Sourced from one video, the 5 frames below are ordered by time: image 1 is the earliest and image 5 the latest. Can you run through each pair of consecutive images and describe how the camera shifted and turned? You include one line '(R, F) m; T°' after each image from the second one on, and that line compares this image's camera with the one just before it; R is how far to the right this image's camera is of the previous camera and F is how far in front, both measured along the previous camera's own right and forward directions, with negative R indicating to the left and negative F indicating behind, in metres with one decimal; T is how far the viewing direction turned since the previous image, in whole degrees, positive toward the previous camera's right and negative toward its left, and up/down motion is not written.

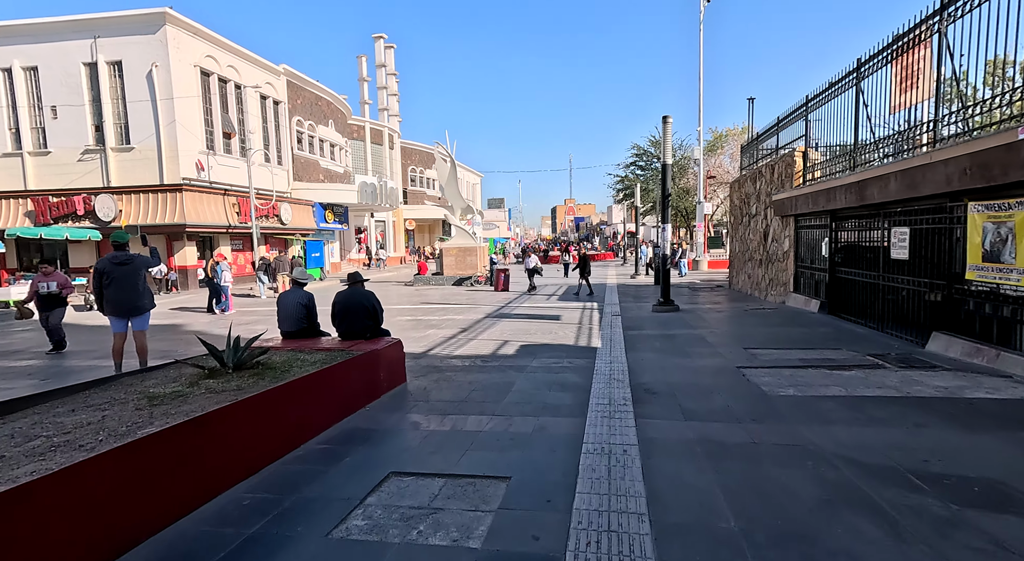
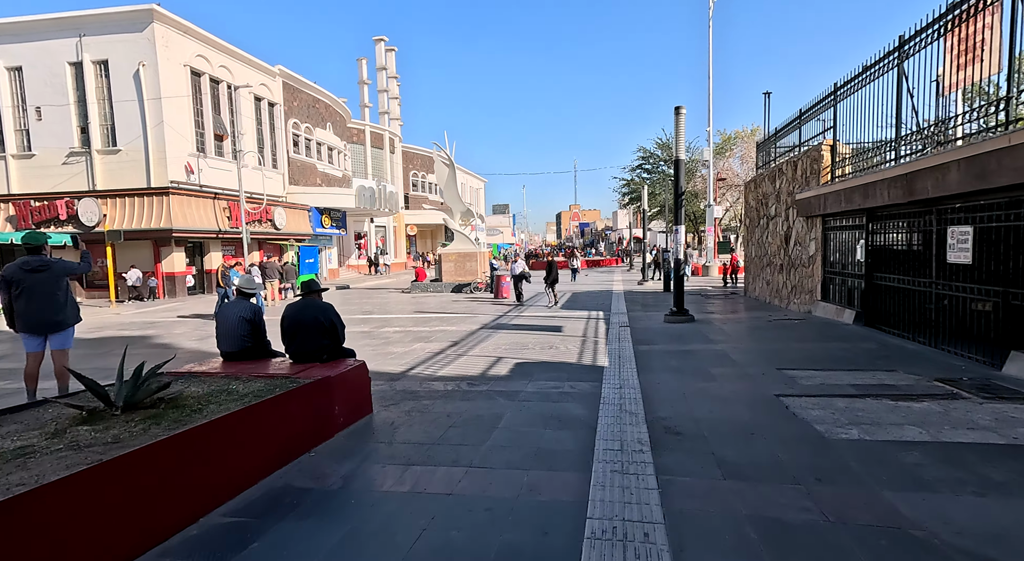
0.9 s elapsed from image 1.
(+0.2, +1.1) m; -1°
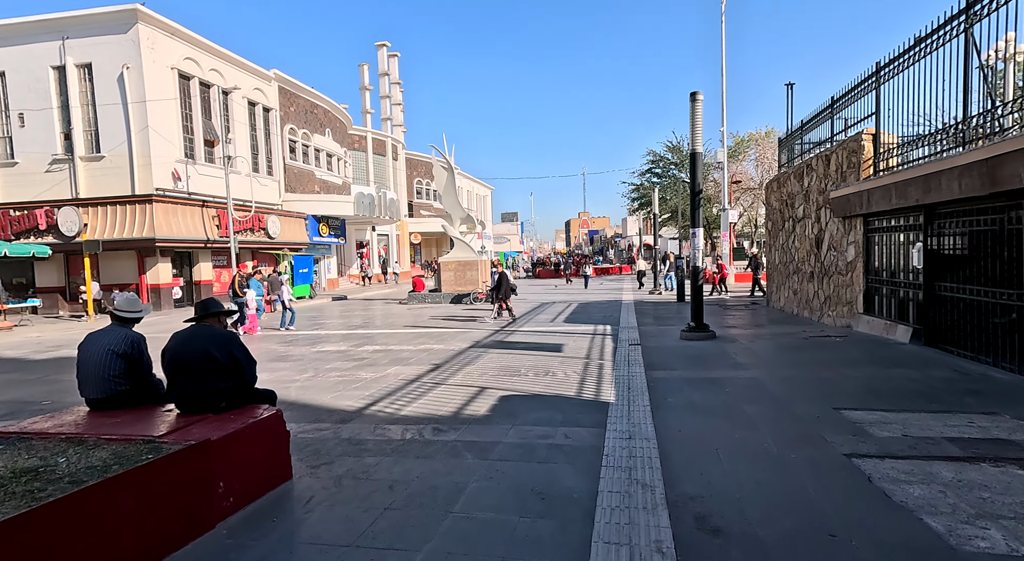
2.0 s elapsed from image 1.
(+0.3, +1.4) m; -1°
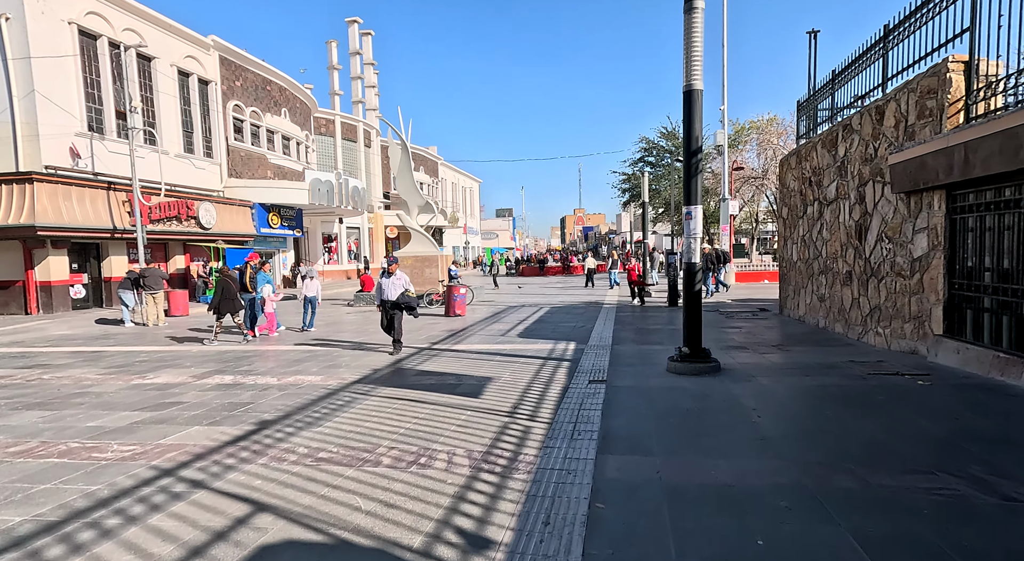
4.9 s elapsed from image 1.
(+1.2, +3.4) m; 0°
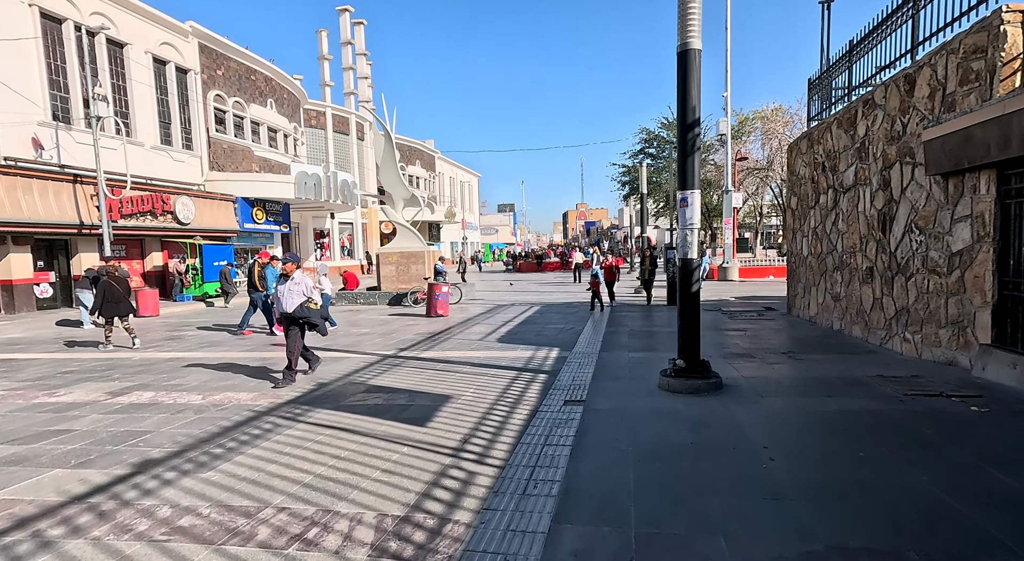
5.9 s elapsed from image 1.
(+0.4, +1.1) m; 0°
